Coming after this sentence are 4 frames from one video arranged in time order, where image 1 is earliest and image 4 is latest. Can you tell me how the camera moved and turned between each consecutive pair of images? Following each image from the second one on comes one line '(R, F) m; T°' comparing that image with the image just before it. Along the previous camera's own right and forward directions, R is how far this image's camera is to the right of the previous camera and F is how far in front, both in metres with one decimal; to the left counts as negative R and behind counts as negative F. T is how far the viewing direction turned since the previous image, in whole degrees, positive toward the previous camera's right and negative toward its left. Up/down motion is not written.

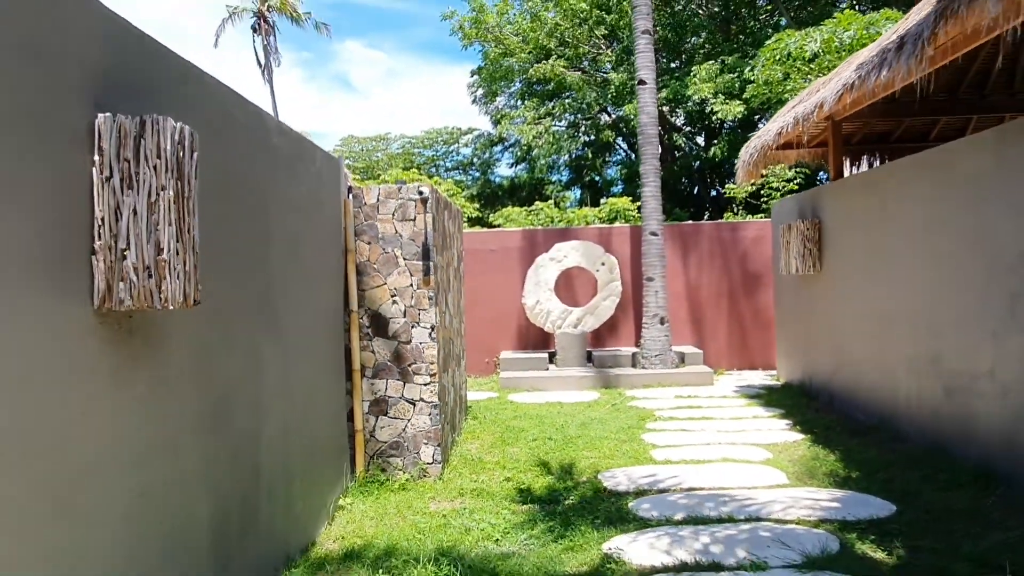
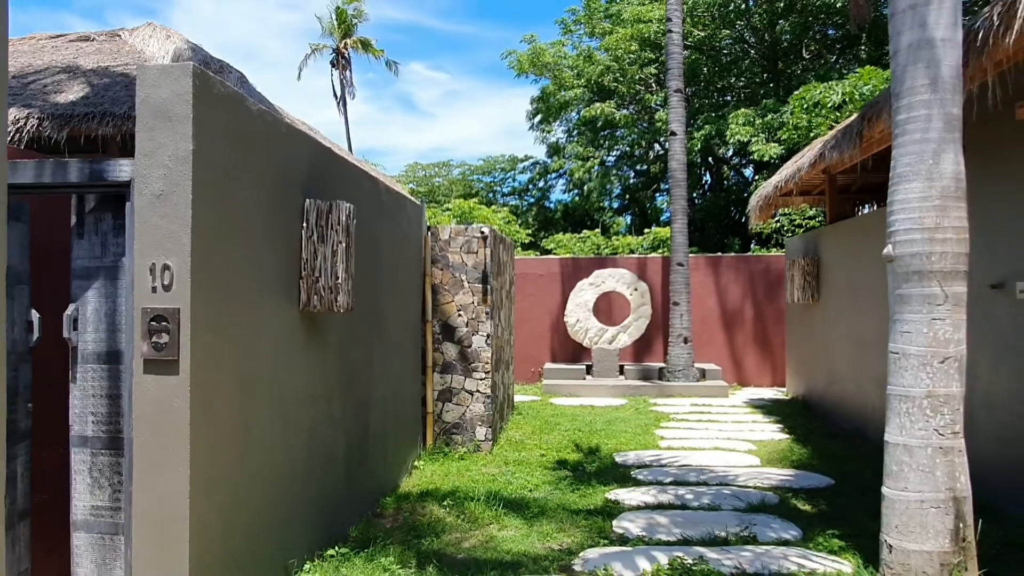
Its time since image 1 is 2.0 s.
(+0.1, -1.5) m; -4°
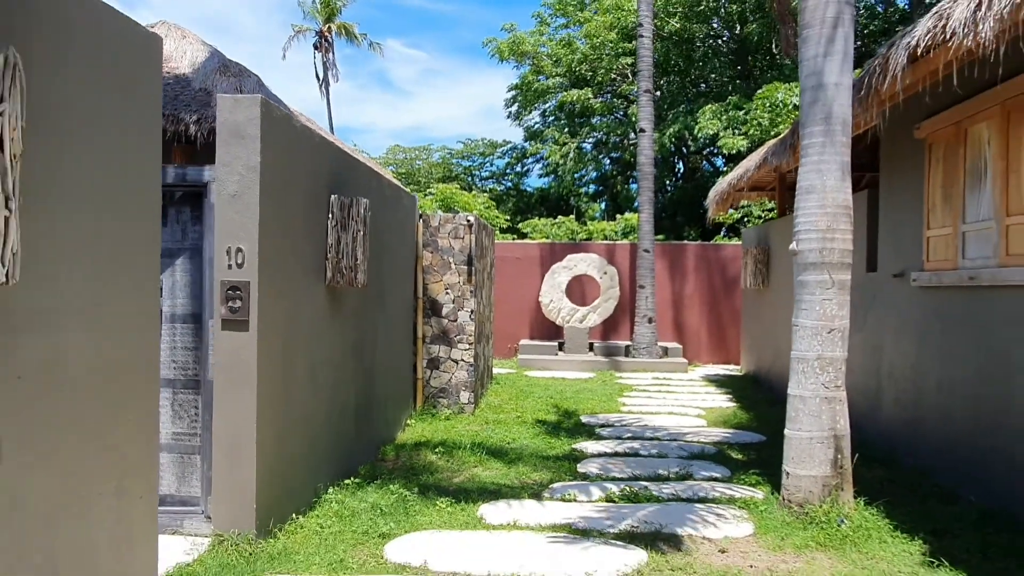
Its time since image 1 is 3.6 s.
(-0.1, -0.9) m; +2°
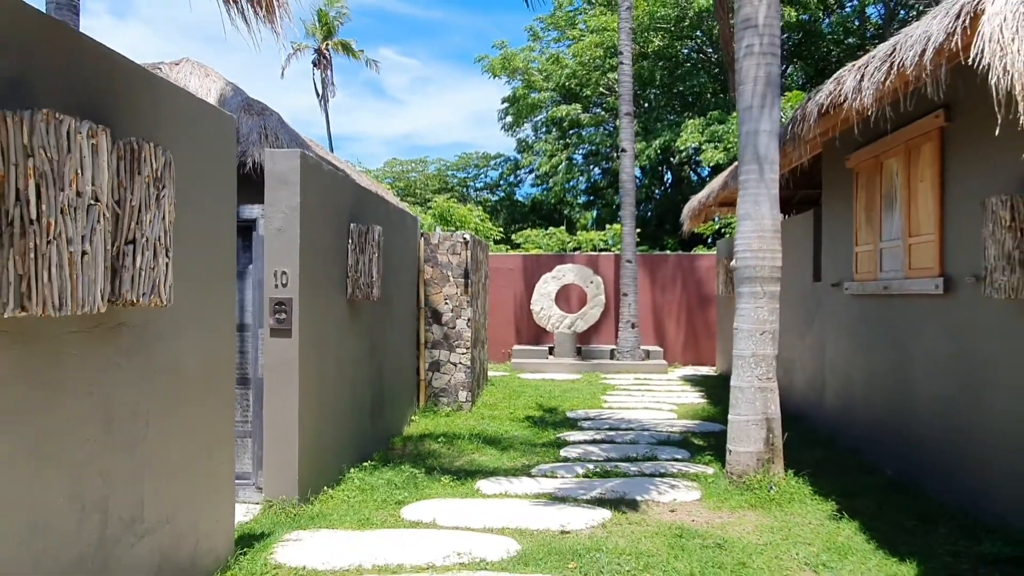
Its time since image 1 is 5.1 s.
(0.0, -0.9) m; 0°
